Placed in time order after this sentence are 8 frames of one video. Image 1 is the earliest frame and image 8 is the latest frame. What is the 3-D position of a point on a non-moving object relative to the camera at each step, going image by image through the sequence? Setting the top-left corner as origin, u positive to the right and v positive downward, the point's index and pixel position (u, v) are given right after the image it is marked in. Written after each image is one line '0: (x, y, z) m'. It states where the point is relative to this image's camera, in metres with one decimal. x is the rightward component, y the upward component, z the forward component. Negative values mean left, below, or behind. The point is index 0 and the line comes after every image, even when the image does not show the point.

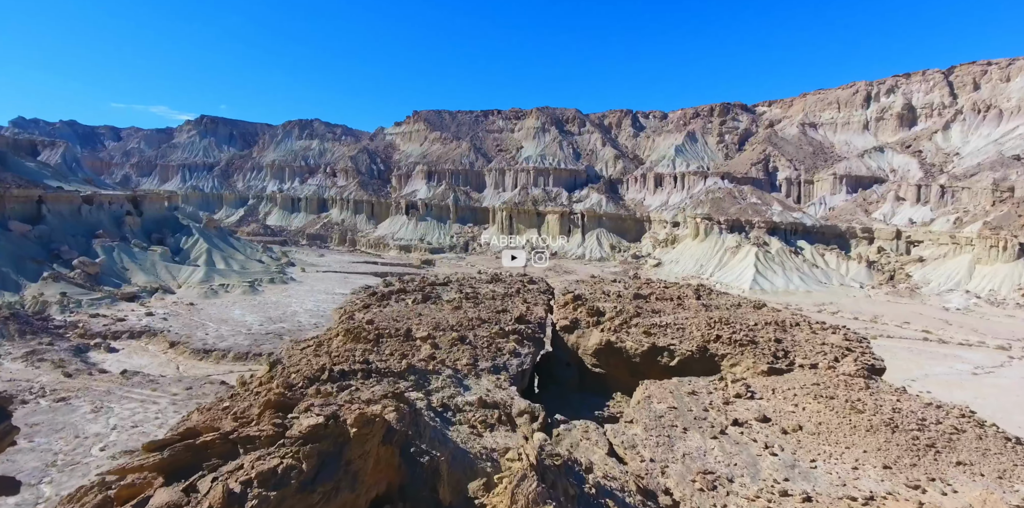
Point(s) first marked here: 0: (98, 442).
0: (-9.0, -4.1, +12.1) m
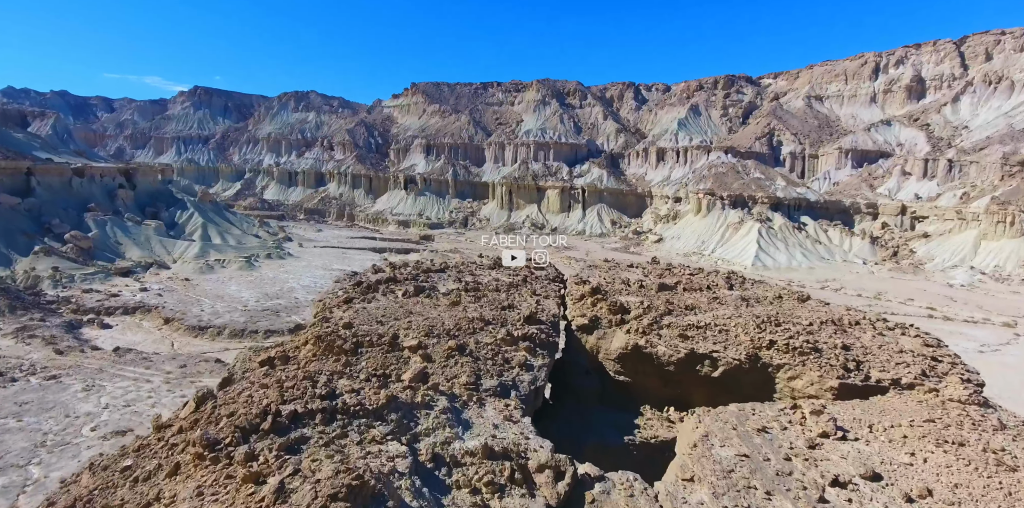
0: (-9.0, -3.6, +11.8) m
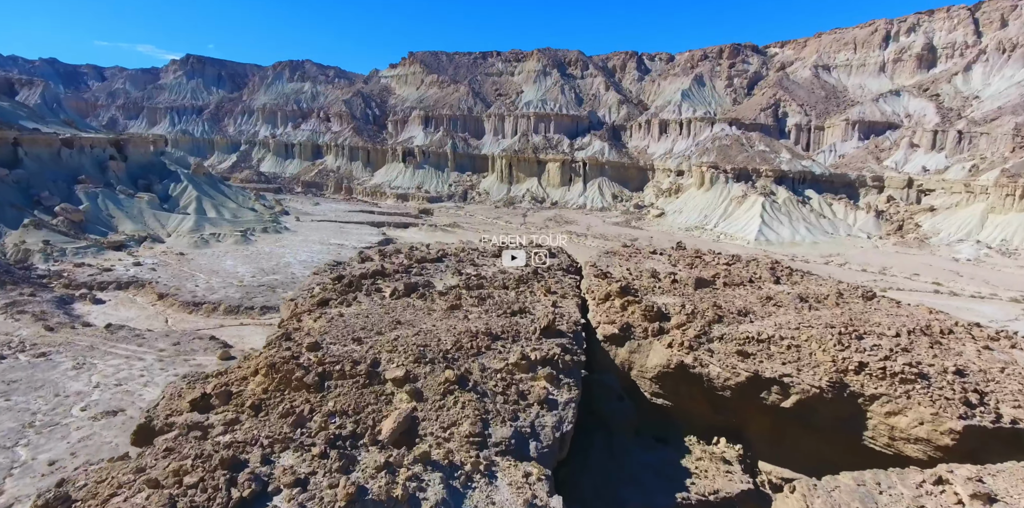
0: (-9.0, -3.1, +11.6) m
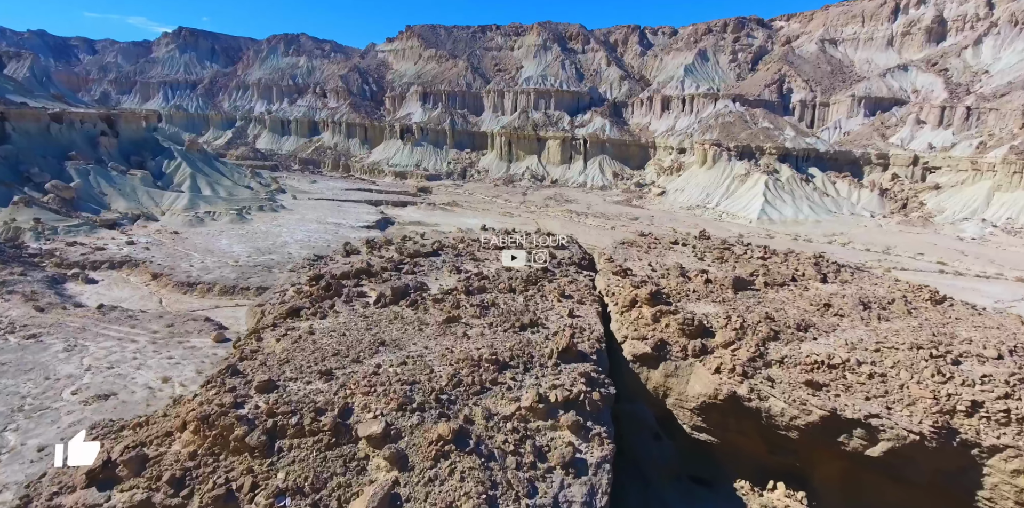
0: (-9.0, -2.7, +11.3) m
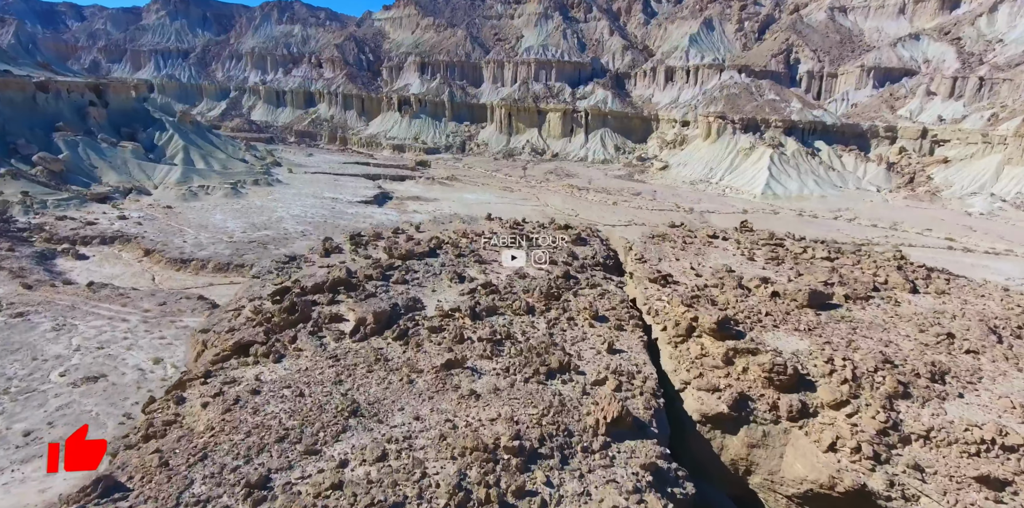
0: (-9.0, -2.2, +11.0) m
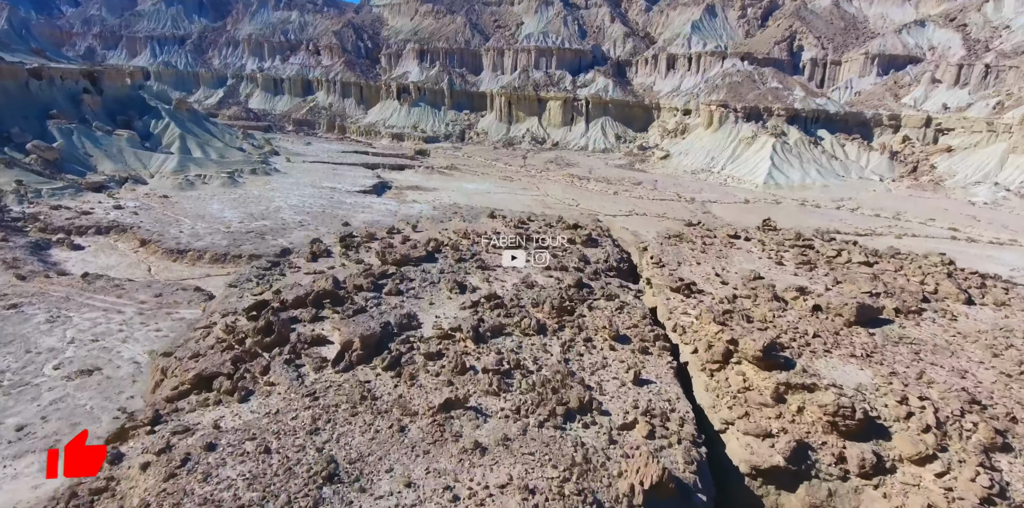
0: (-9.0, -2.1, +10.8) m
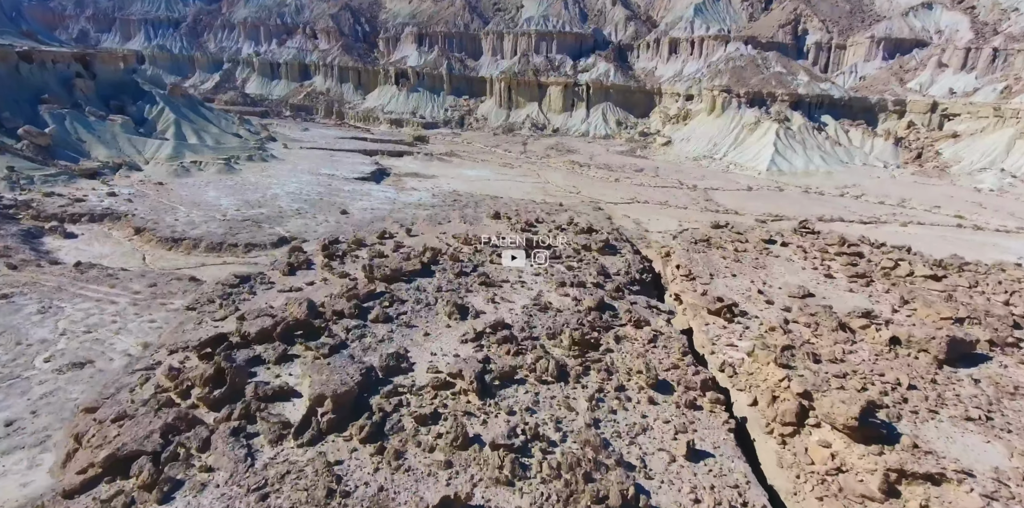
0: (-8.9, -1.9, +10.6) m
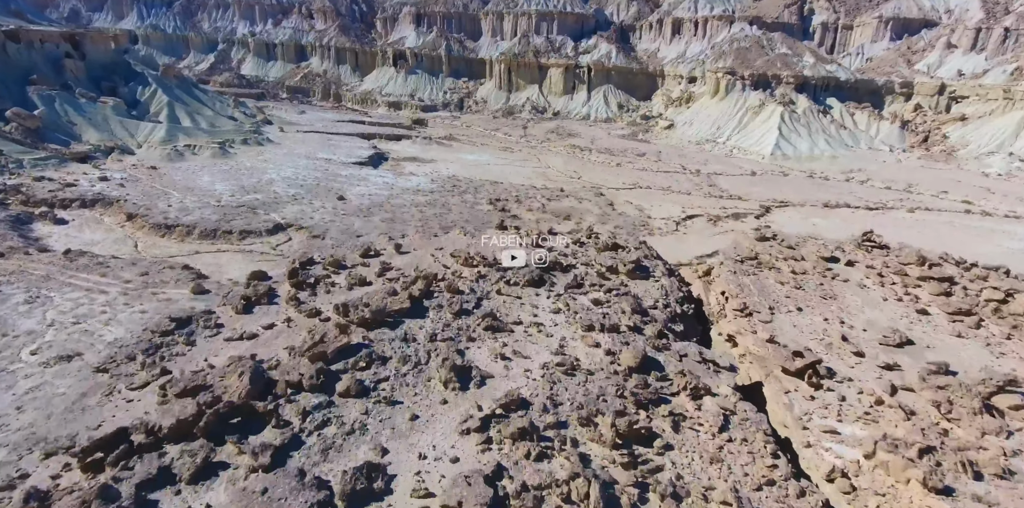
0: (-8.9, -1.7, +10.2) m
